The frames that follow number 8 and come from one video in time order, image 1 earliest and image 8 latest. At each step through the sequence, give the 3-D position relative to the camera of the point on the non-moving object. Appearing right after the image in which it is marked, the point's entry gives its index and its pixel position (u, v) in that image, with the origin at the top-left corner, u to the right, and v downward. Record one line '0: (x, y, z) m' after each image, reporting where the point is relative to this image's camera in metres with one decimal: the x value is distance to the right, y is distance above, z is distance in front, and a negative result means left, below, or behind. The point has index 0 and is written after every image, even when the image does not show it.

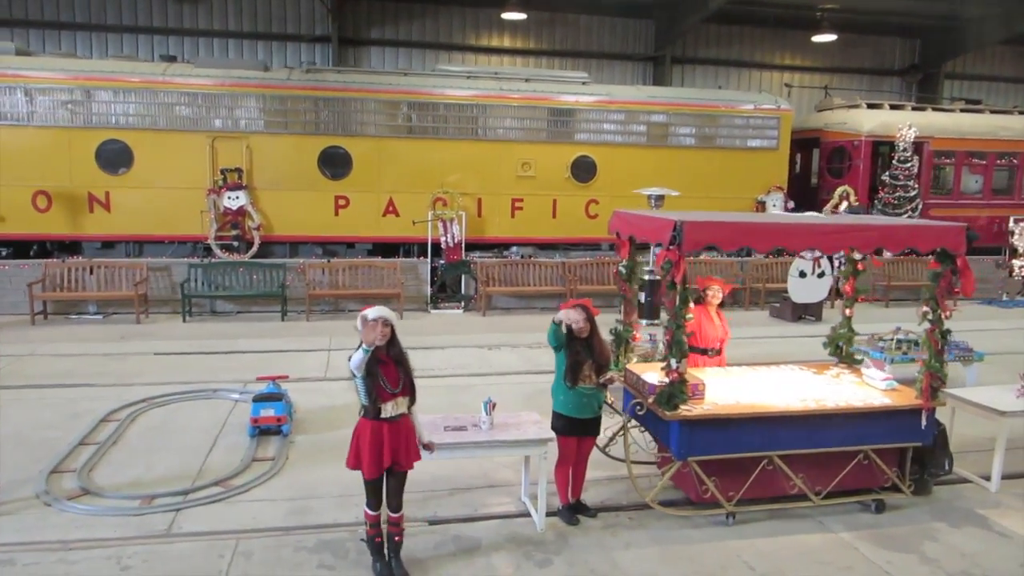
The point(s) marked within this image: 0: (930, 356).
0: (+2.5, -0.4, +4.5) m
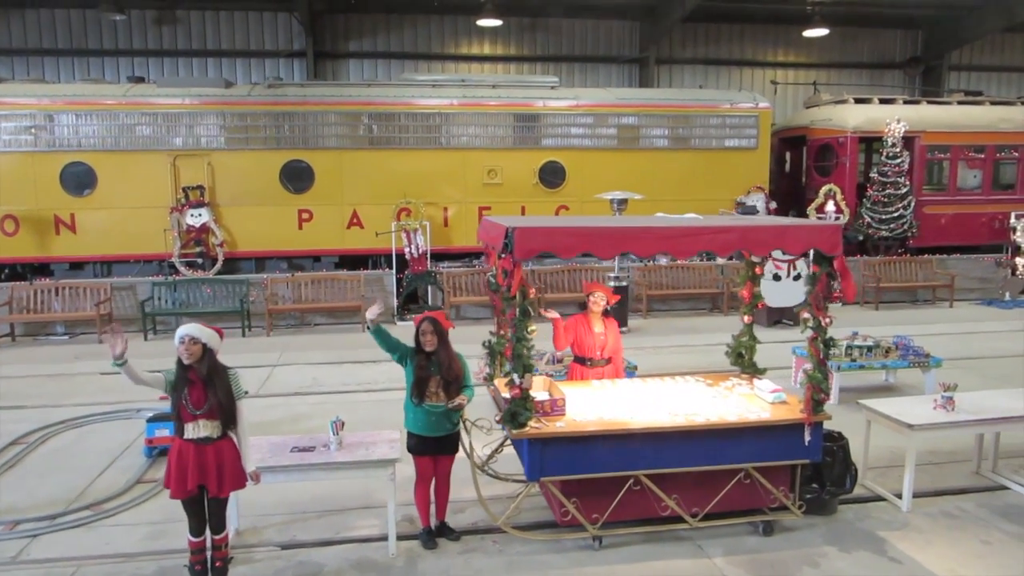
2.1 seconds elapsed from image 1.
0: (+1.7, -0.4, +4.2) m
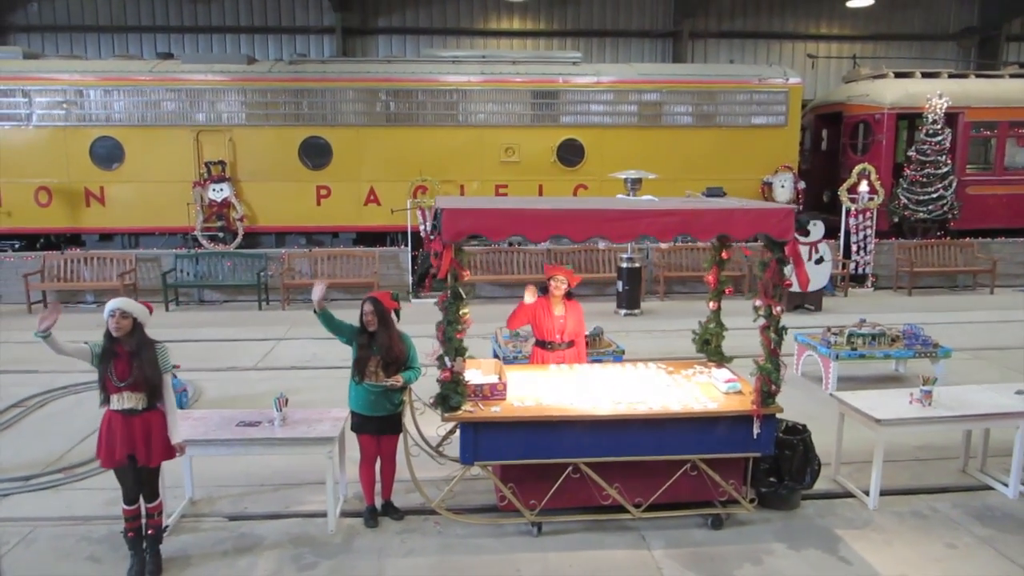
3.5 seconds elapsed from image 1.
0: (+1.4, -0.4, +4.0) m
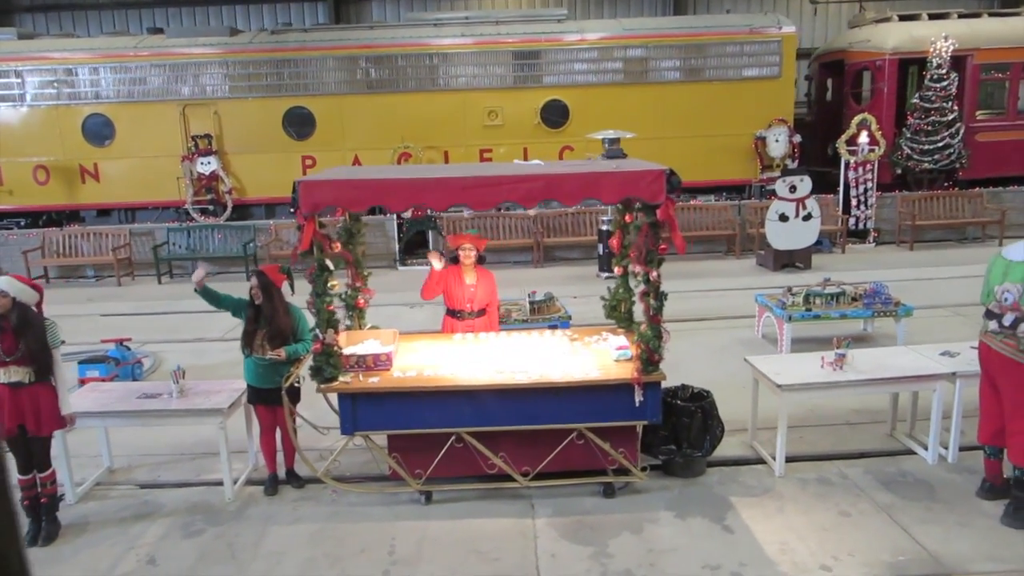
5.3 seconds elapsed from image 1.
0: (+0.7, -0.2, +3.9) m
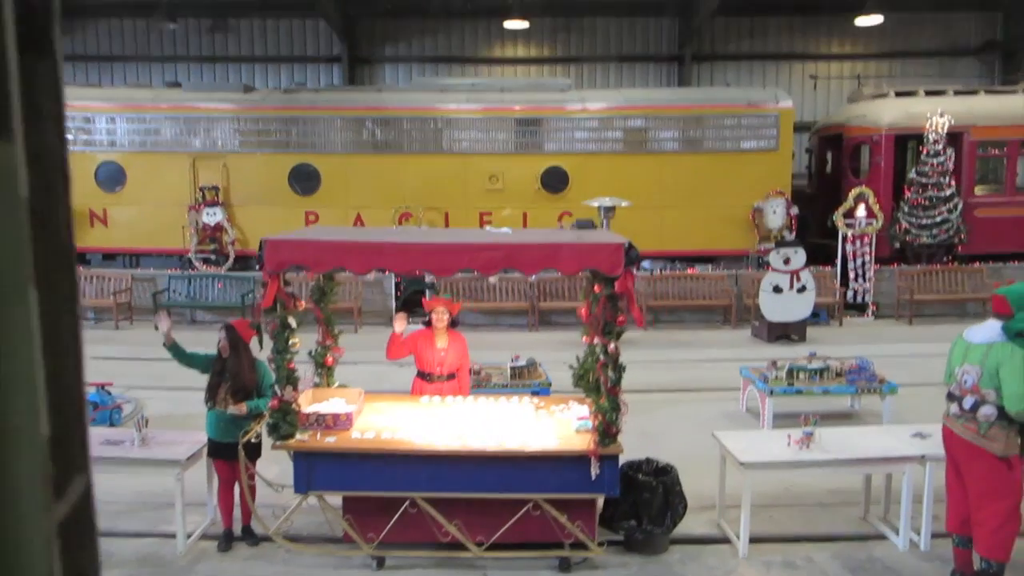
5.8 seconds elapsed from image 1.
0: (+0.5, -0.6, +3.9) m
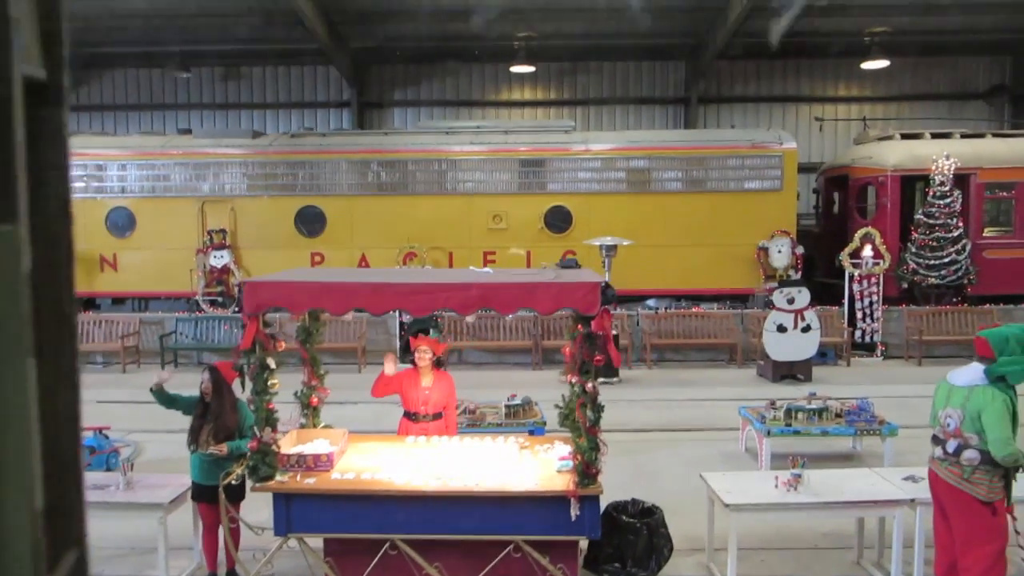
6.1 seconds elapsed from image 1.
0: (+0.4, -0.8, +3.9) m
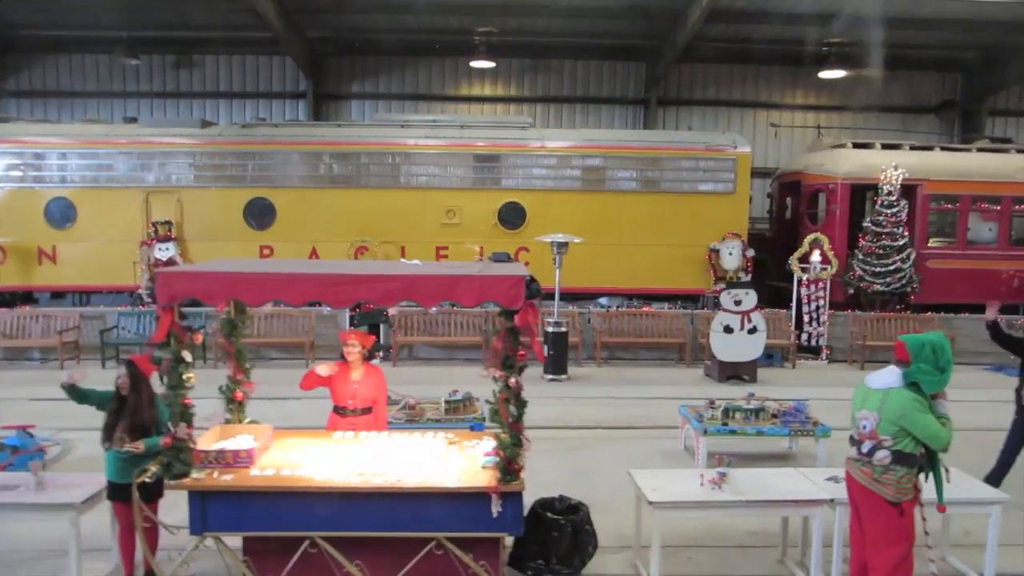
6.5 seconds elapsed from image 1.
0: (0.0, -0.7, +3.9) m
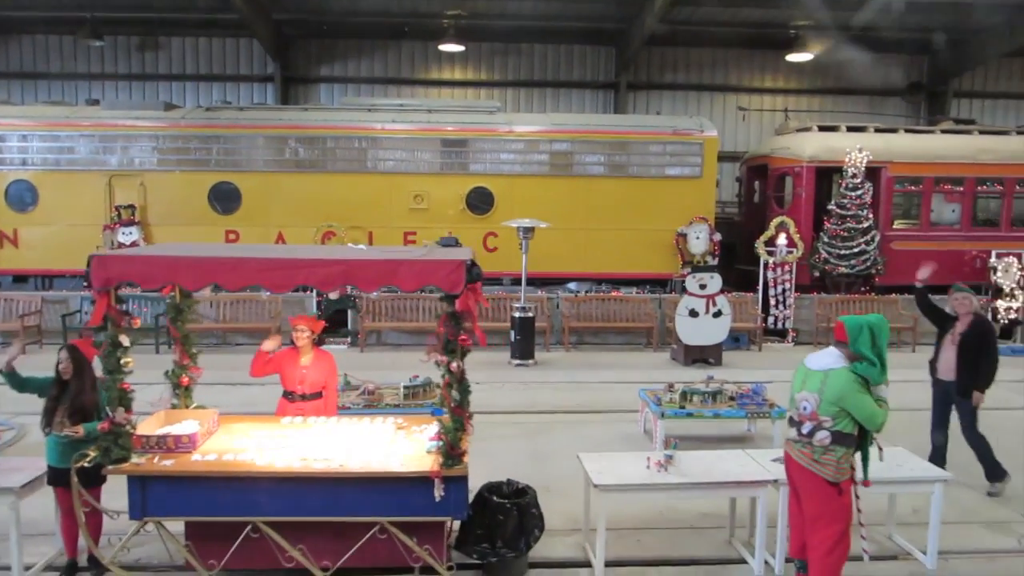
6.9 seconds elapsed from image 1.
0: (-0.3, -0.7, +3.8) m
